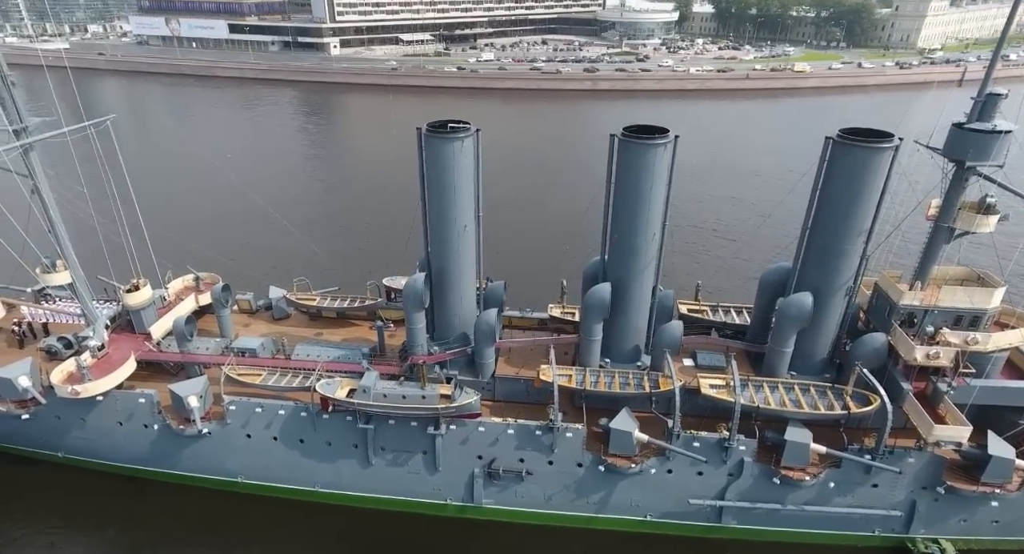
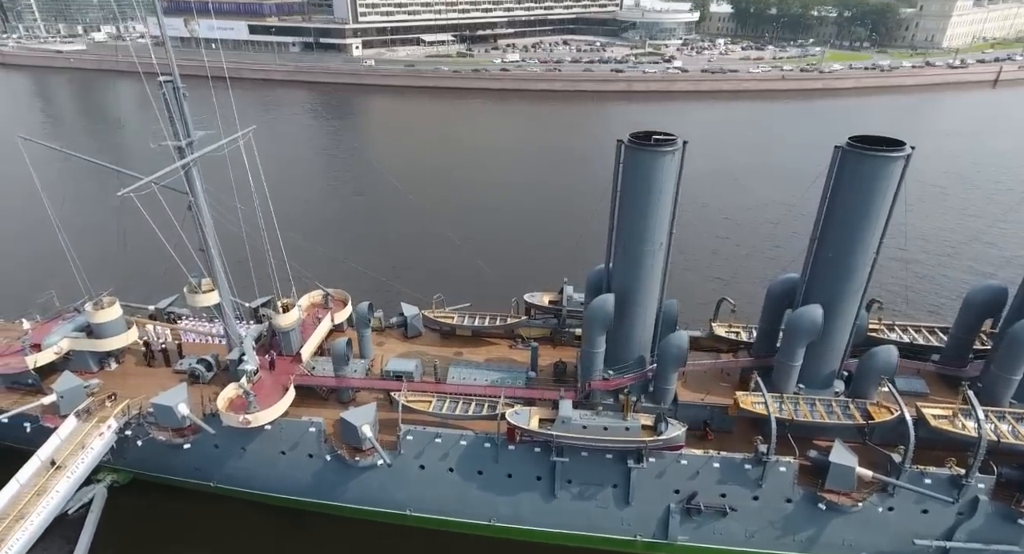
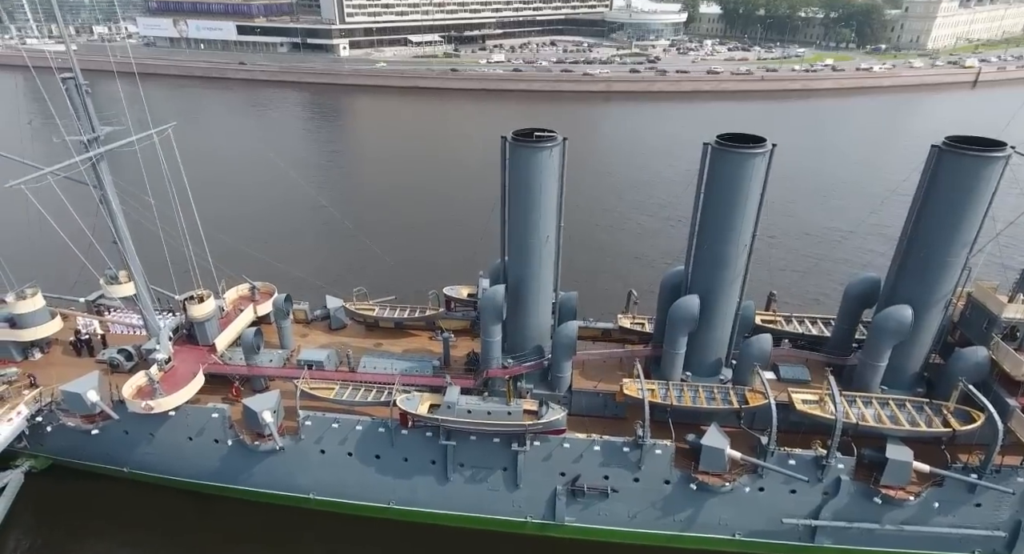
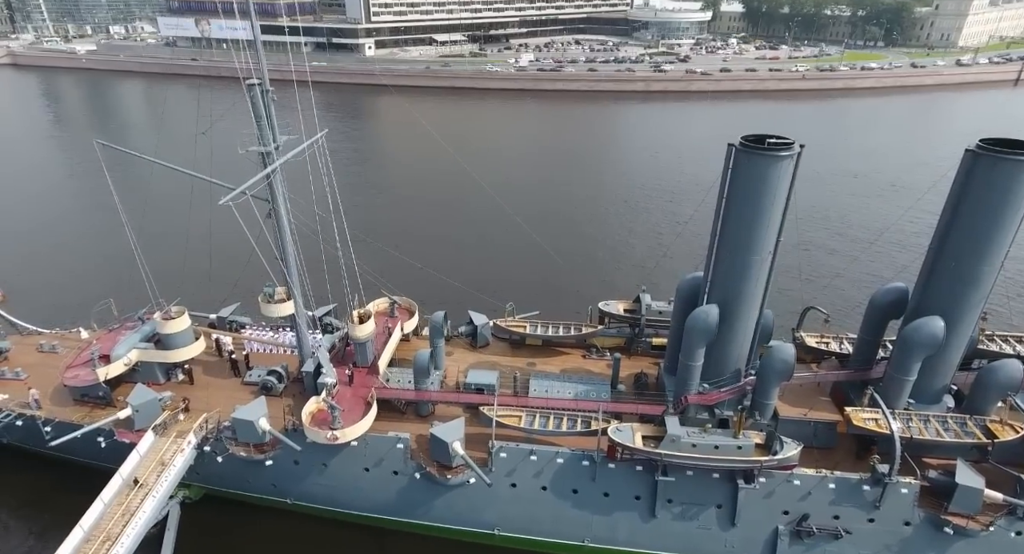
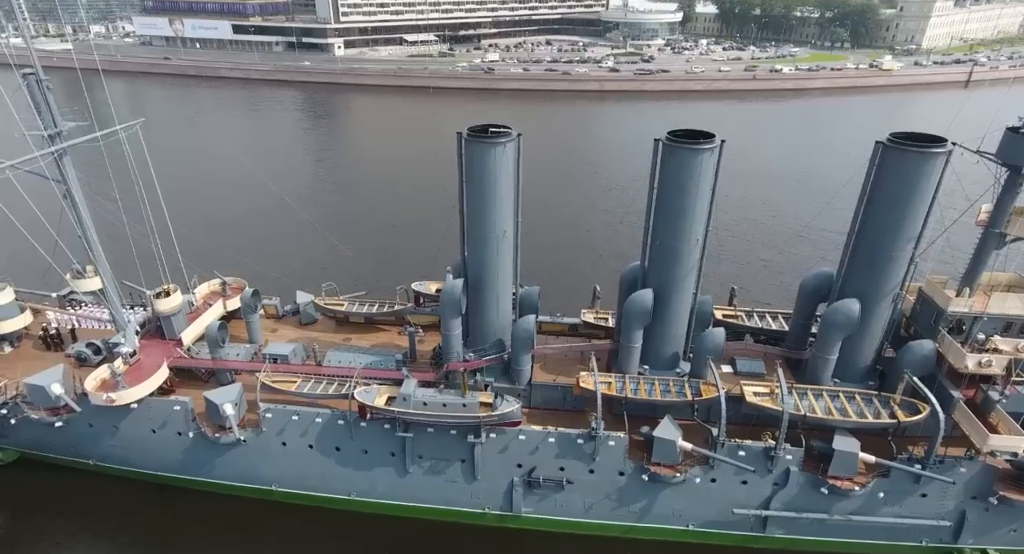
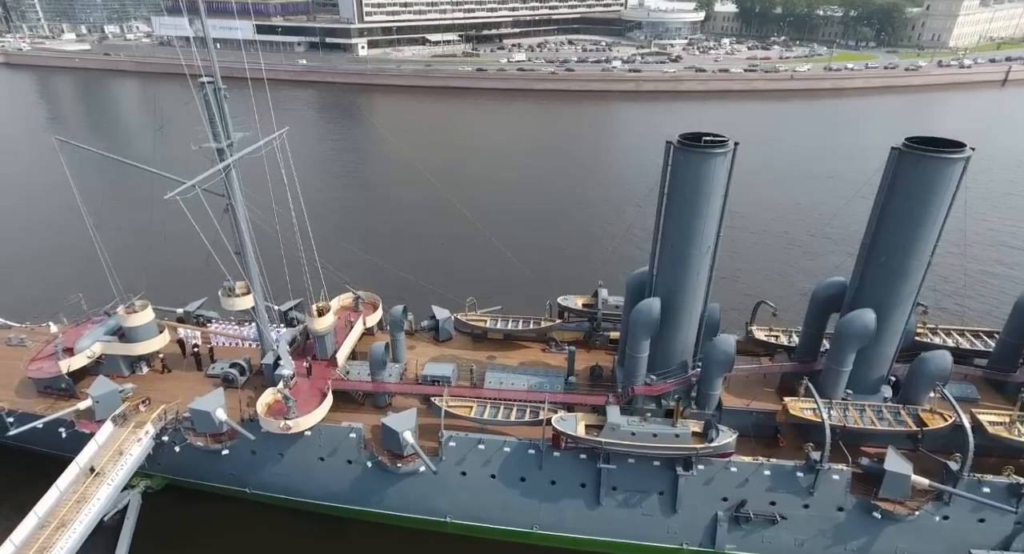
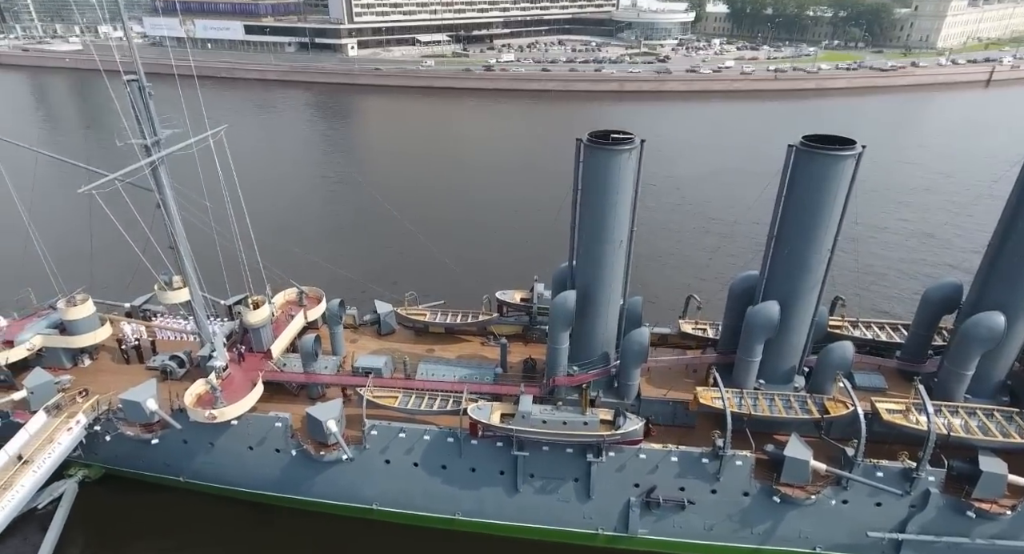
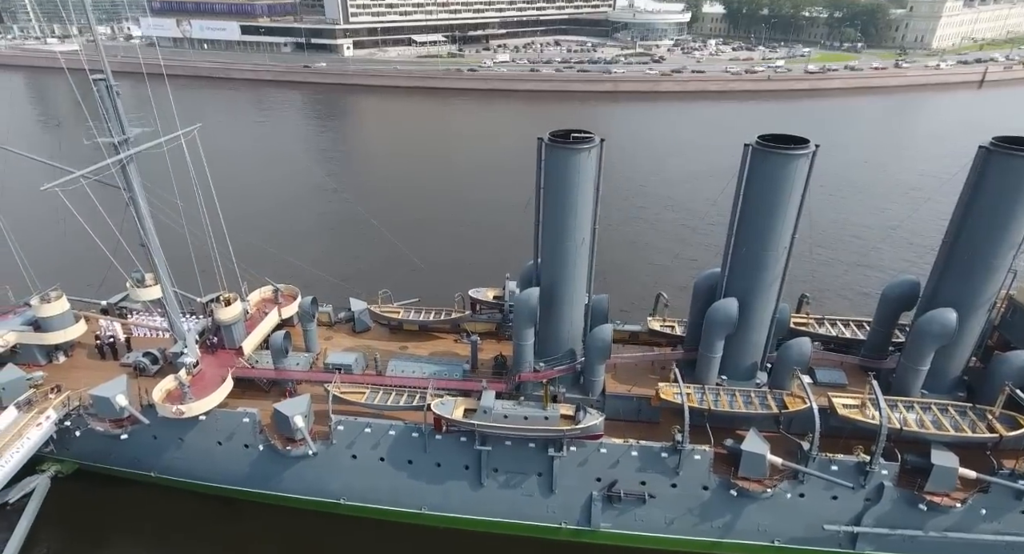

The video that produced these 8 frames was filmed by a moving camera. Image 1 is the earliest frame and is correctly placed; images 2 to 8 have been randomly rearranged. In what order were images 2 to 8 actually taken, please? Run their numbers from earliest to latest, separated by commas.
5, 3, 8, 7, 2, 6, 4
